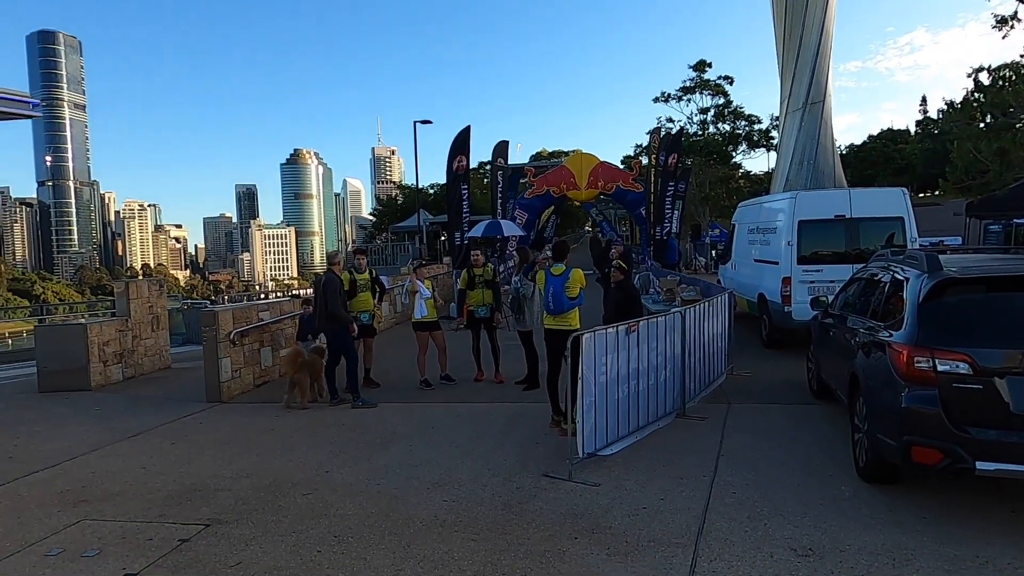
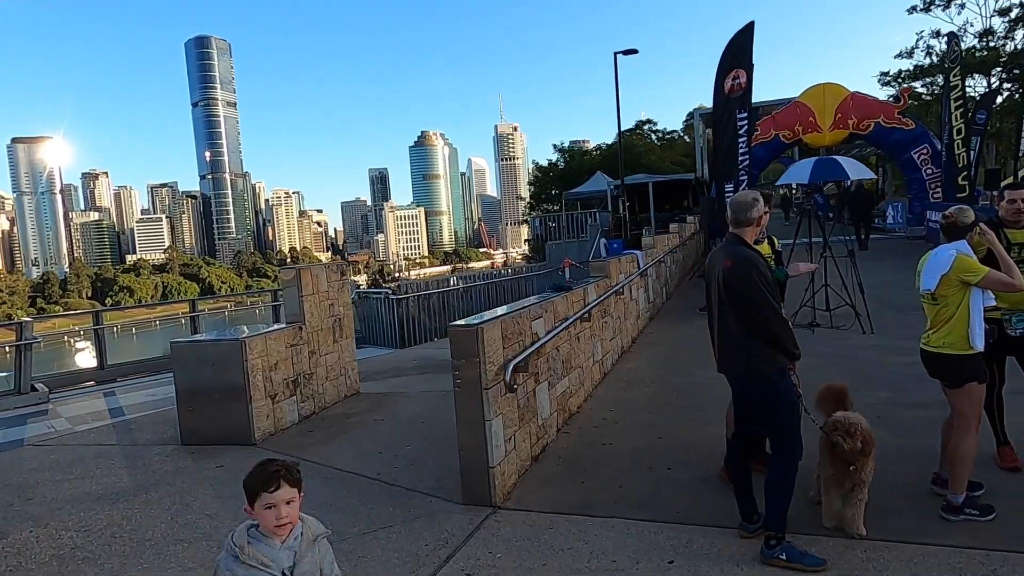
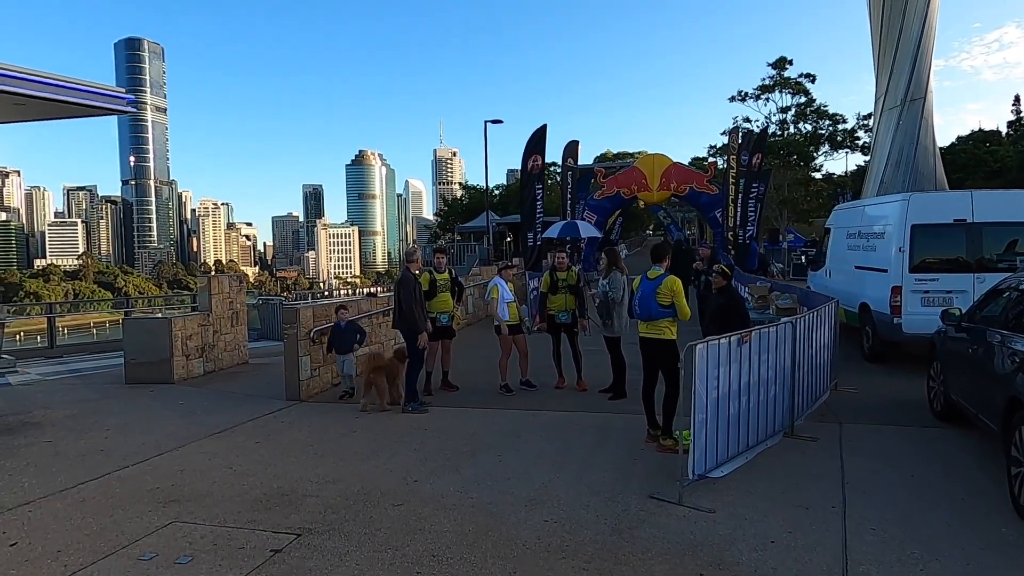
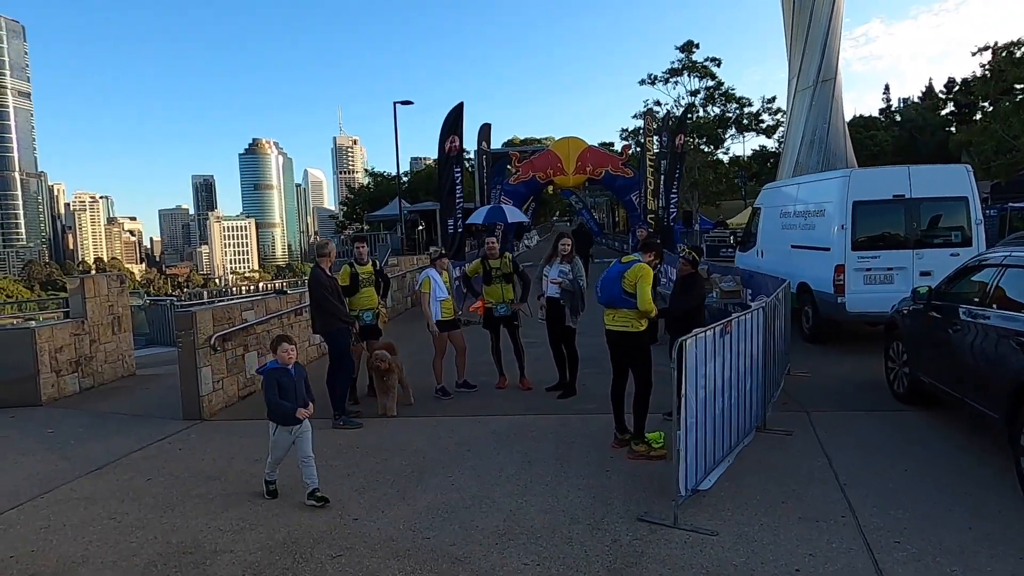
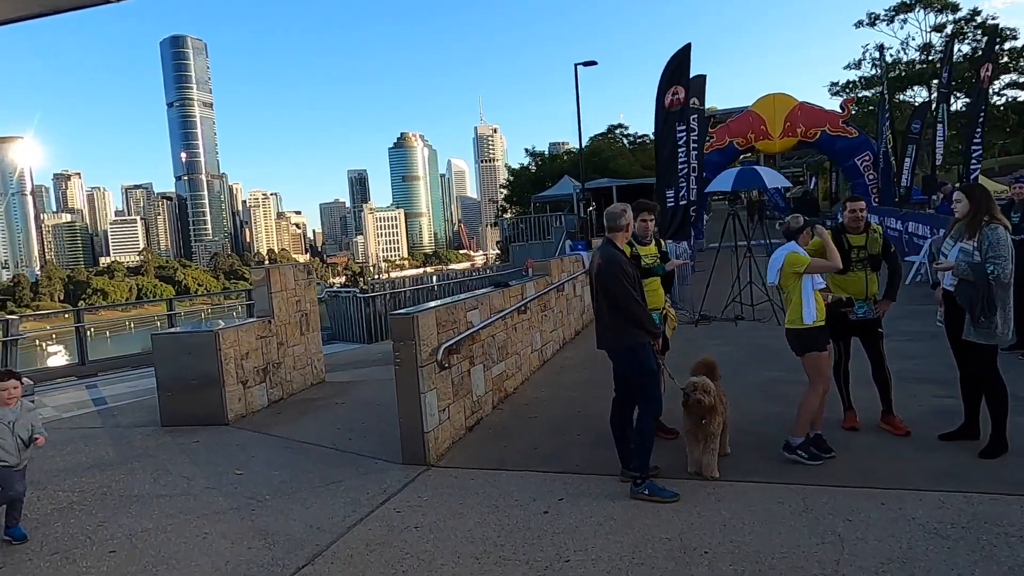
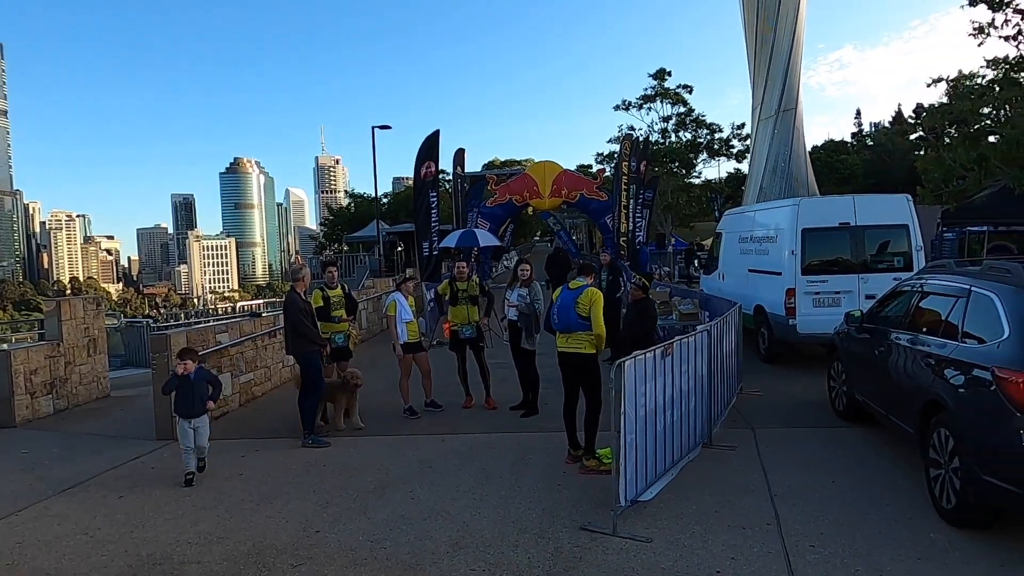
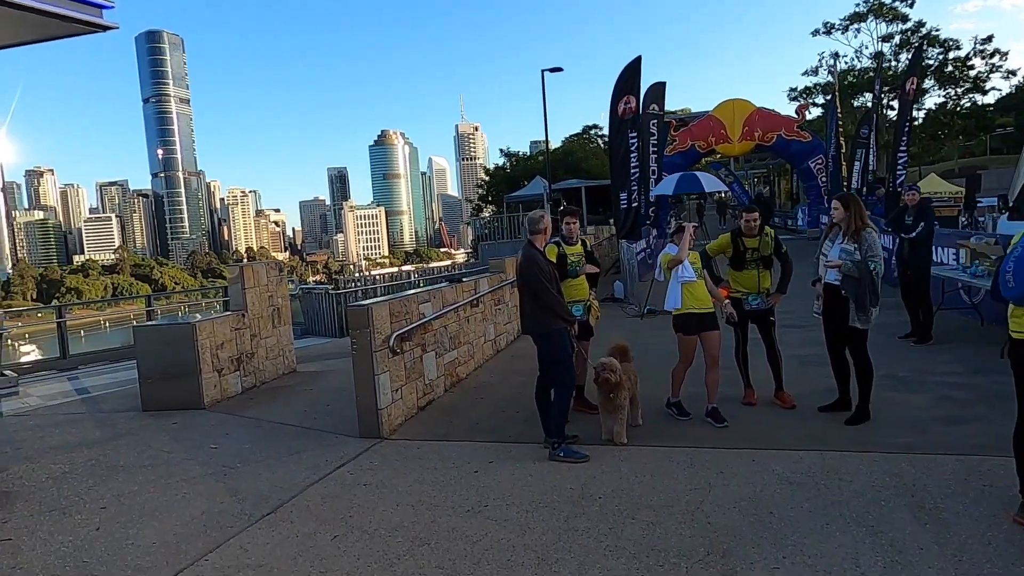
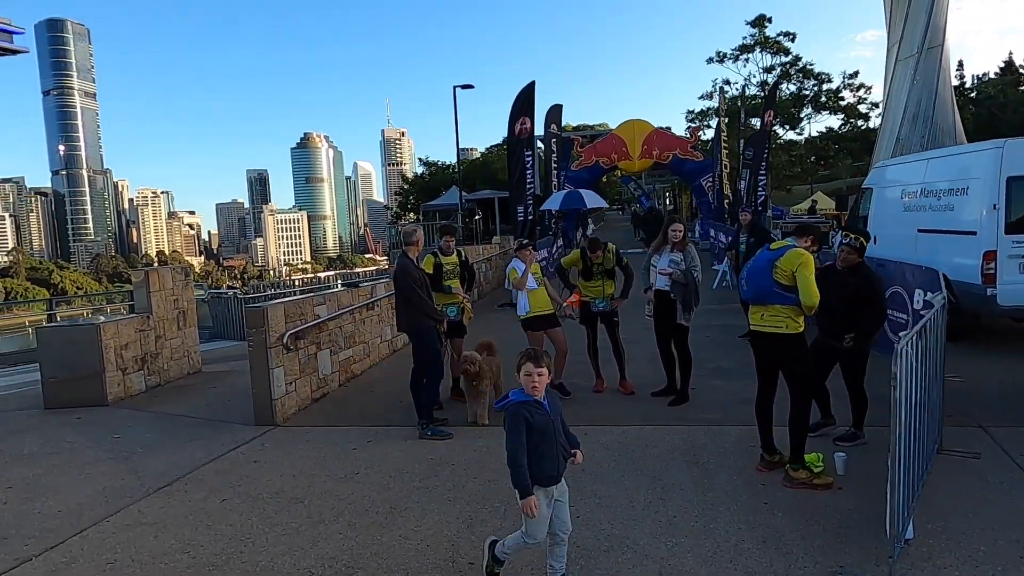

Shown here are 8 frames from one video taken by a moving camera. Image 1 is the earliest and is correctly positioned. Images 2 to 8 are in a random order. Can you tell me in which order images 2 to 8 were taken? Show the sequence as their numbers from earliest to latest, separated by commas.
3, 6, 4, 8, 7, 5, 2
